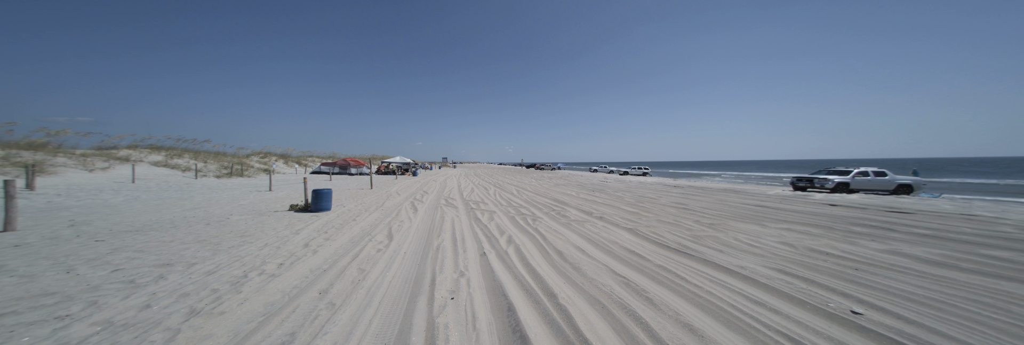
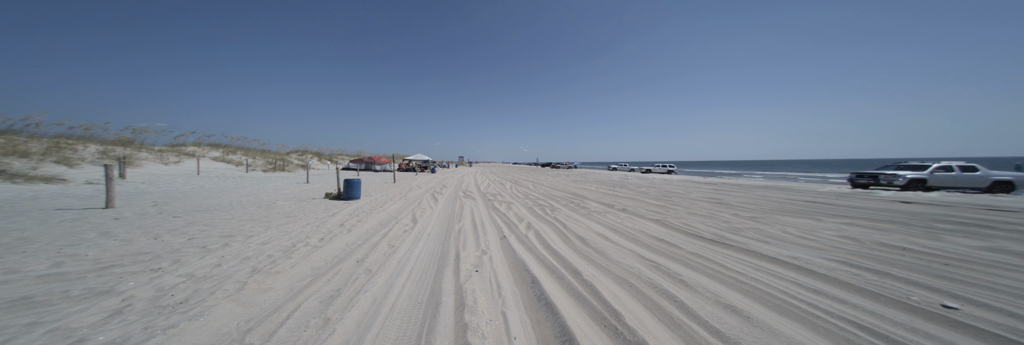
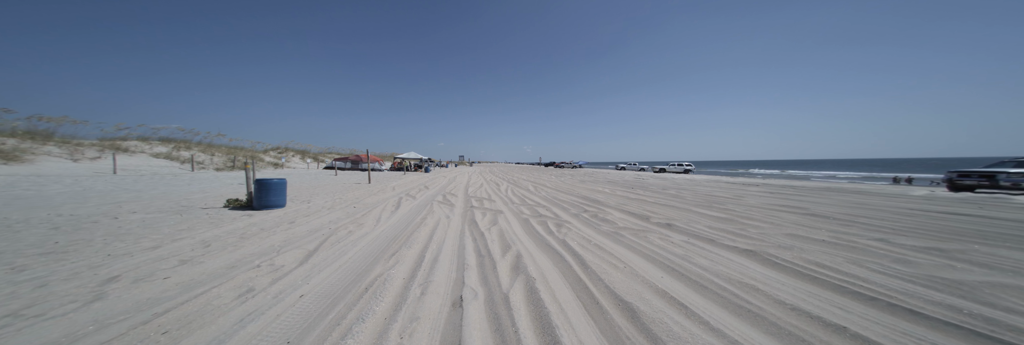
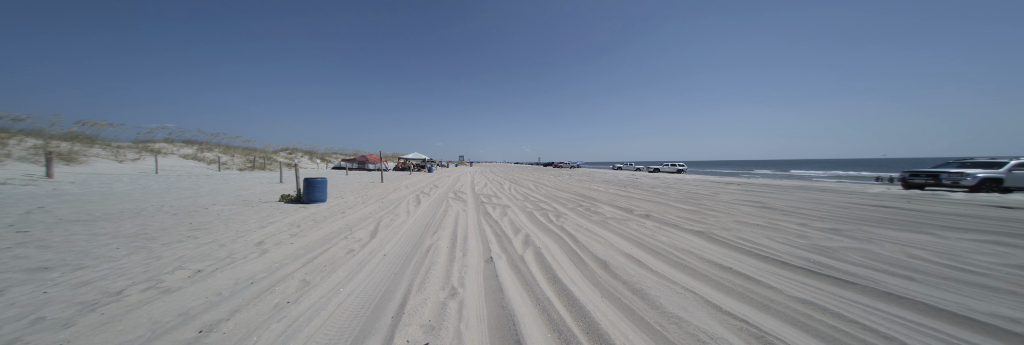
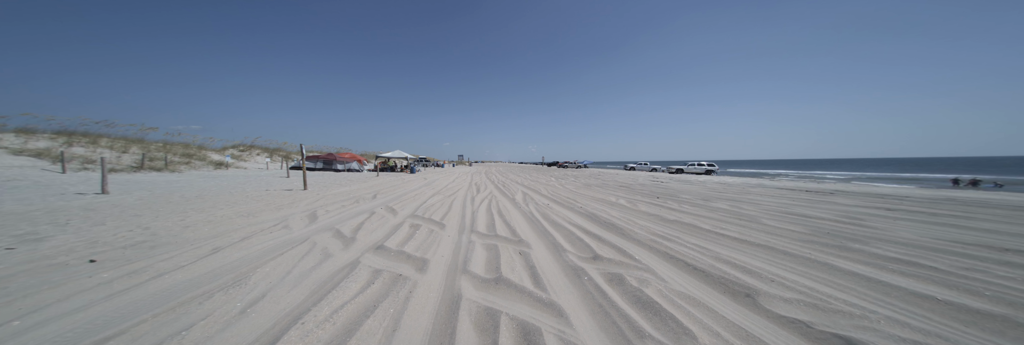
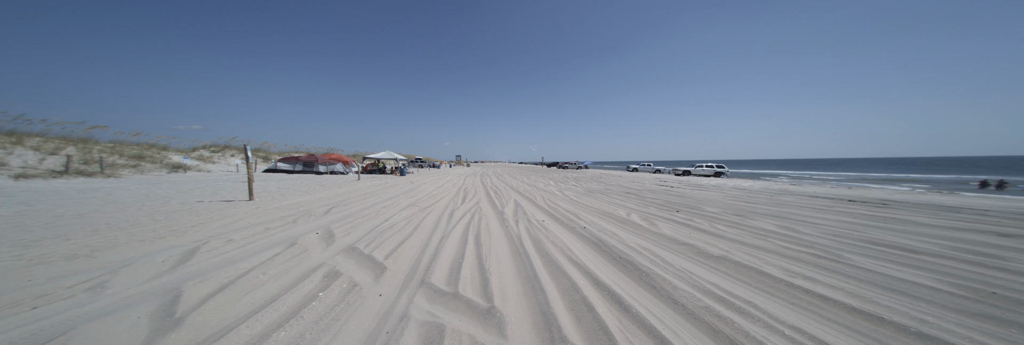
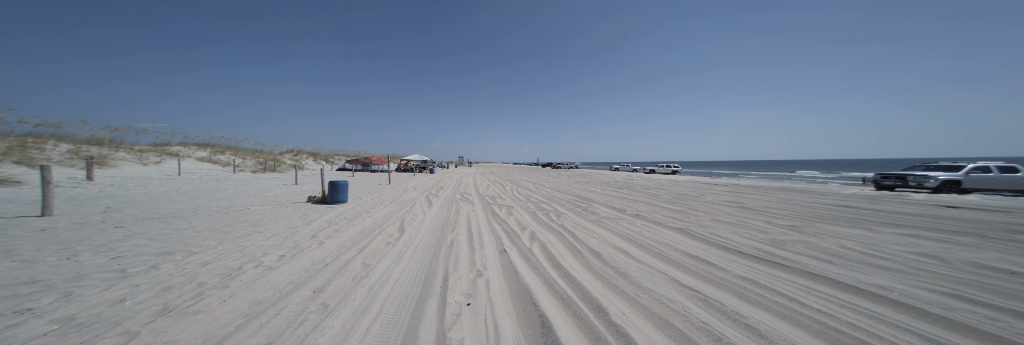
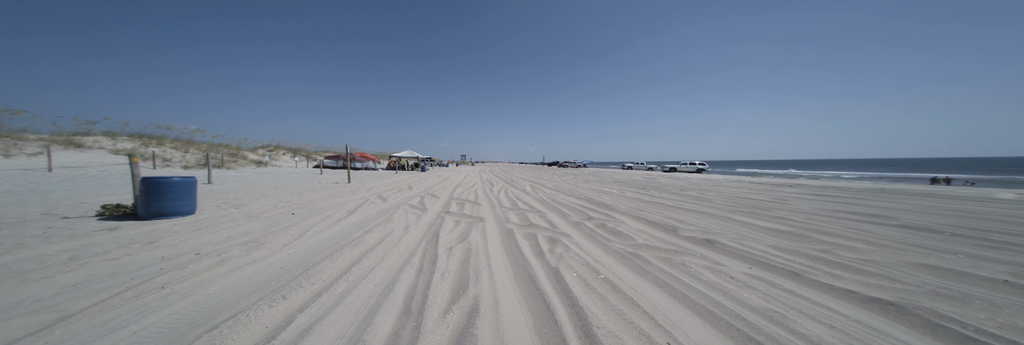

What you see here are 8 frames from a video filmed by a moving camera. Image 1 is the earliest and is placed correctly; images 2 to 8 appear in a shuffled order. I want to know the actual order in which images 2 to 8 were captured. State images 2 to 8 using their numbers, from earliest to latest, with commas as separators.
2, 7, 4, 3, 8, 5, 6
